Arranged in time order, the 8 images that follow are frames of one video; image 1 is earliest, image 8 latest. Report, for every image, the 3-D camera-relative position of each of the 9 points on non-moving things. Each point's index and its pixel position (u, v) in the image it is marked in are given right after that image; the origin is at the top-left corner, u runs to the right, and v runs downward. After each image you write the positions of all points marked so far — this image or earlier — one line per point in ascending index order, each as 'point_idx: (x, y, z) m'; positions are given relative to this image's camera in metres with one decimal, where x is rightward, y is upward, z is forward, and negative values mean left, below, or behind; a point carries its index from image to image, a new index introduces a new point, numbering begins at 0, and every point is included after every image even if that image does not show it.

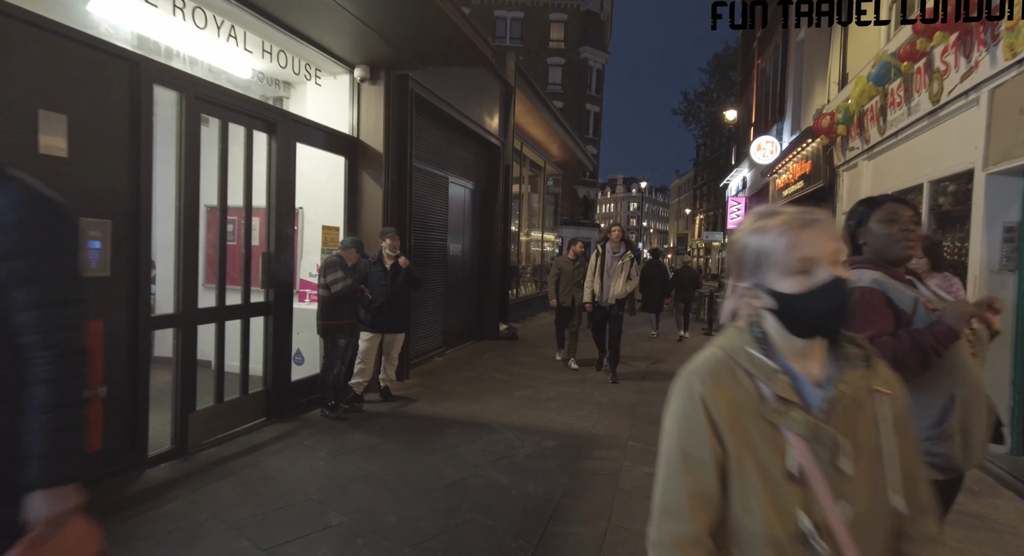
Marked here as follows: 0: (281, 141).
0: (-1.9, +1.1, +5.0) m
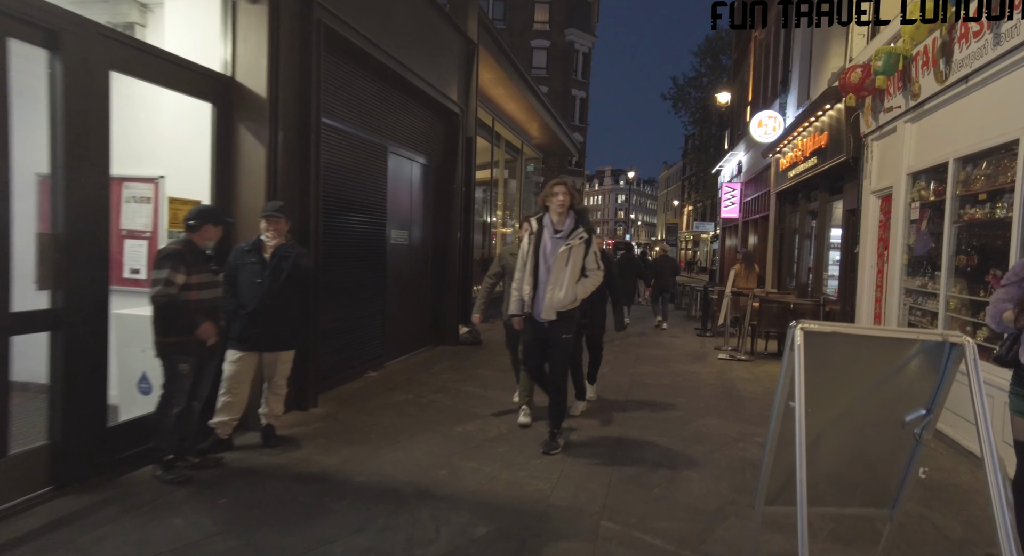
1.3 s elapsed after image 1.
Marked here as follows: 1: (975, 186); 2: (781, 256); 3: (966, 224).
0: (-2.4, +1.2, +3.3) m
1: (+4.1, +0.8, +5.4) m
2: (+6.4, +0.5, +14.3) m
3: (+4.1, +0.5, +5.5) m
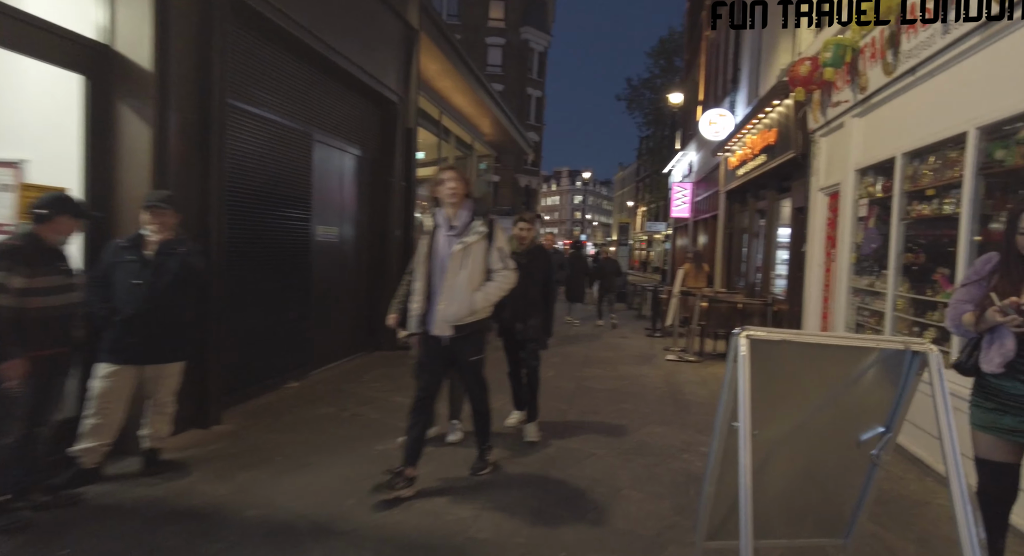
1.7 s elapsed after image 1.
0: (-2.8, +1.2, +2.7) m
1: (+3.5, +0.8, +5.2) m
2: (+5.2, +0.5, +14.3) m
3: (+3.5, +0.5, +5.3) m
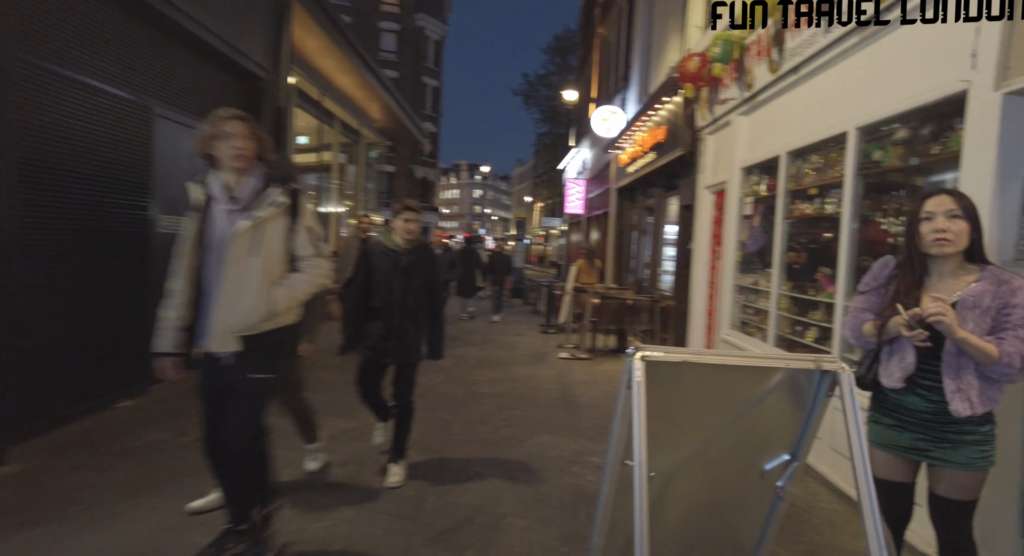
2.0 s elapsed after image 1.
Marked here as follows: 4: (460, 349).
0: (-3.3, +1.1, +1.7) m
1: (+2.5, +0.8, +5.2) m
2: (+2.6, +0.6, +14.4) m
3: (+2.5, +0.5, +5.4) m
4: (-0.8, -1.1, +9.5) m
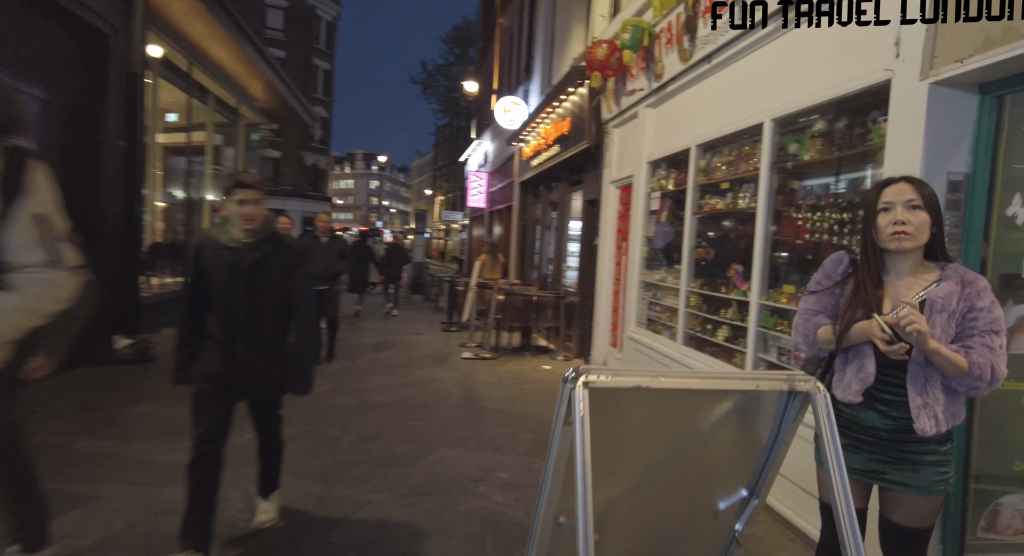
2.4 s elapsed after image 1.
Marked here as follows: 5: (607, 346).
0: (-3.5, +1.1, +0.6) m
1: (+1.7, +0.9, +5.0) m
2: (+0.3, +0.7, +14.2) m
3: (+1.7, +0.5, +5.2) m
4: (-2.3, -1.1, +8.8) m
5: (+1.2, -0.9, +7.7) m
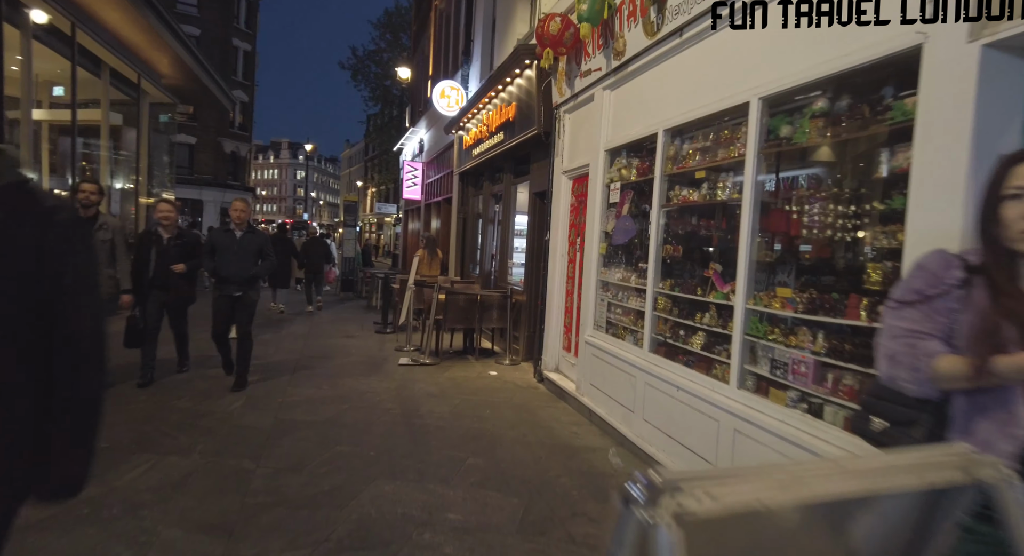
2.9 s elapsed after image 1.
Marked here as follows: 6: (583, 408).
0: (-3.3, +1.1, -0.5) m
1: (+1.3, +0.9, +4.5) m
2: (-1.1, +0.8, +13.5) m
3: (+1.3, +0.5, +4.7) m
4: (-3.1, -1.0, +7.8) m
5: (+0.6, -0.9, +7.1) m
6: (+0.7, -1.3, +5.9) m
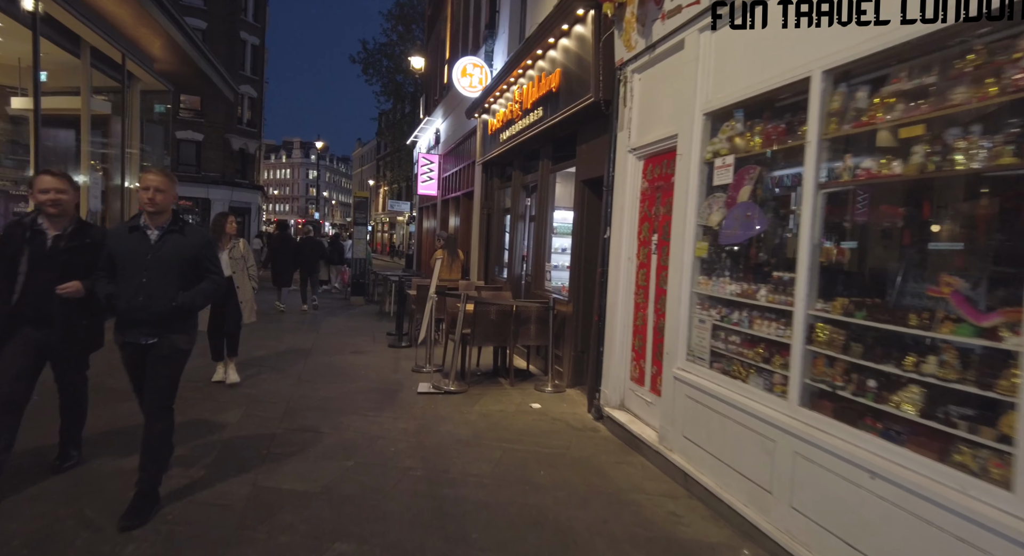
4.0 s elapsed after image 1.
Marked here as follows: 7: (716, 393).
0: (-3.0, +1.0, -2.0) m
1: (+1.7, +0.8, +2.9) m
2: (-0.5, +0.7, +11.9) m
3: (+1.7, +0.5, +3.1) m
4: (-2.6, -1.1, +6.3) m
5: (+1.0, -0.9, +5.5) m
6: (+1.2, -1.4, +4.3) m
7: (+1.3, -0.7, +3.9) m
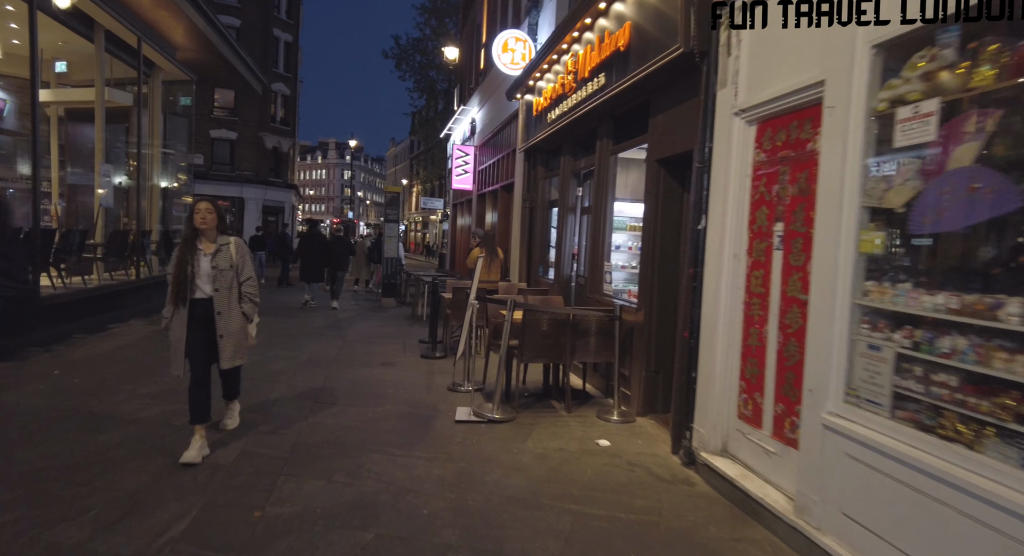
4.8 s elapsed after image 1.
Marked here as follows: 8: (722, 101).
0: (-2.9, +0.9, -3.1) m
1: (+2.1, +0.7, +1.5) m
2: (+0.3, +0.7, +10.6) m
3: (+2.0, +0.4, +1.7) m
4: (-2.1, -1.2, +5.1) m
5: (+1.5, -1.0, +4.2) m
6: (+1.6, -1.4, +2.9) m
7: (+1.7, -0.8, +2.5) m
8: (+1.5, +1.3, +4.2) m
